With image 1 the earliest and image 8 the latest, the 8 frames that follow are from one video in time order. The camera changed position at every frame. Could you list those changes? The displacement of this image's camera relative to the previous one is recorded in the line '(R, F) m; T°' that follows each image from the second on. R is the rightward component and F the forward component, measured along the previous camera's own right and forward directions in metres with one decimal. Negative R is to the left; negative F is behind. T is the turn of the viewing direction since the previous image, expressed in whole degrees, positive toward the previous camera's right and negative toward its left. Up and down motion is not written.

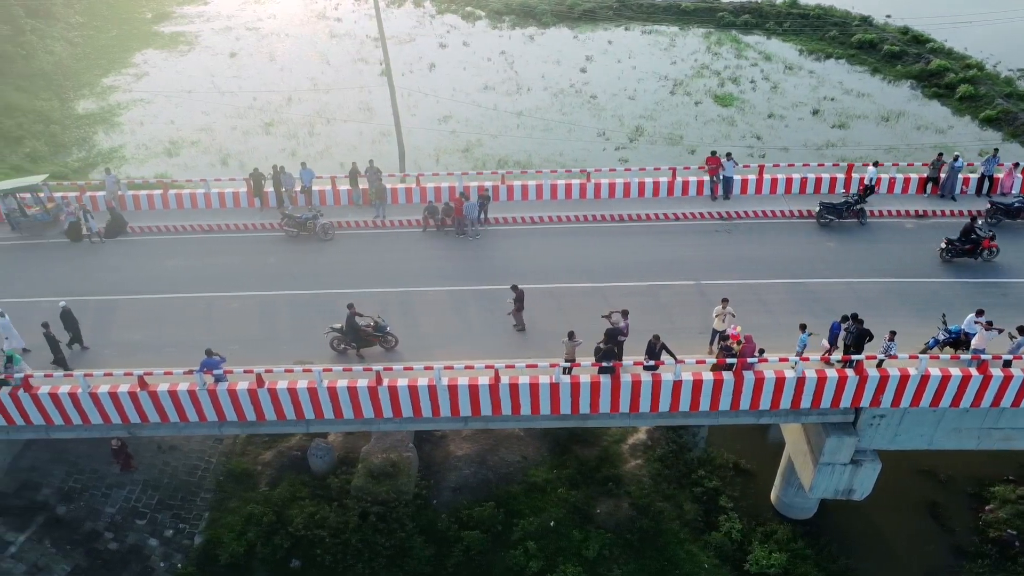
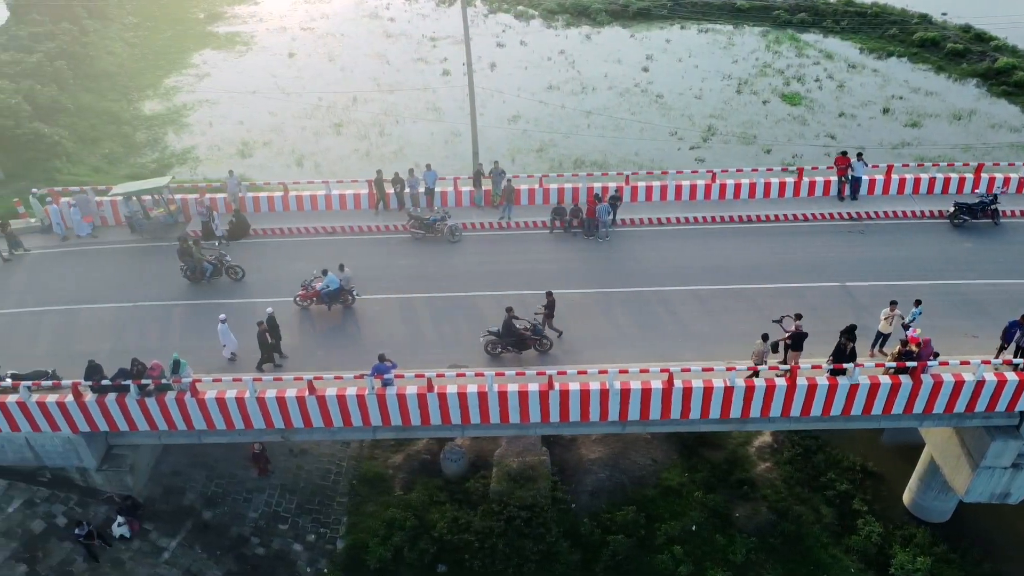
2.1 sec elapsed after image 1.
(-3.0, +0.2) m; 0°
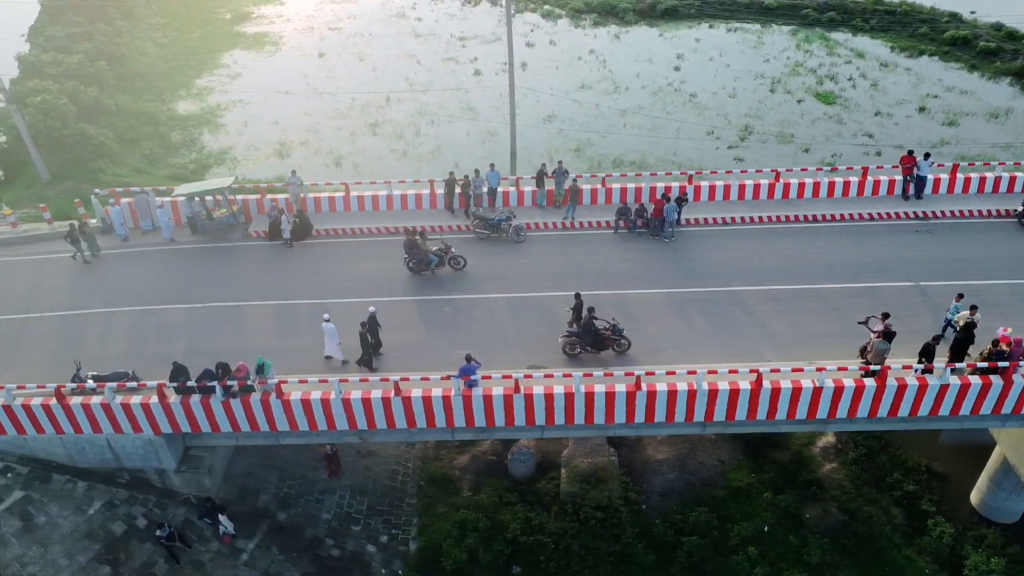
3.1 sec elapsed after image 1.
(-1.5, +0.1) m; 0°
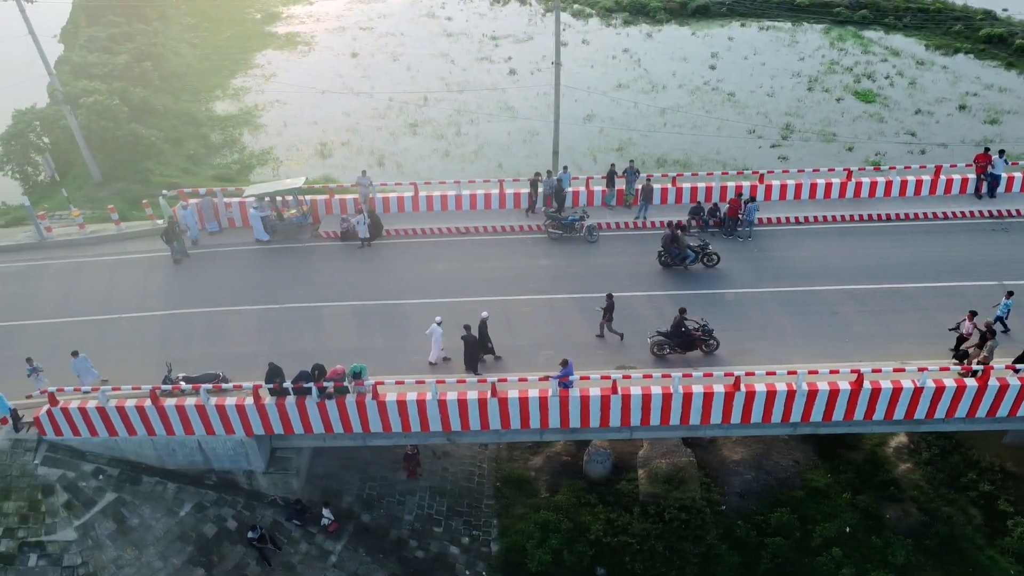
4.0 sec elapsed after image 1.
(-1.6, +0.1) m; 0°
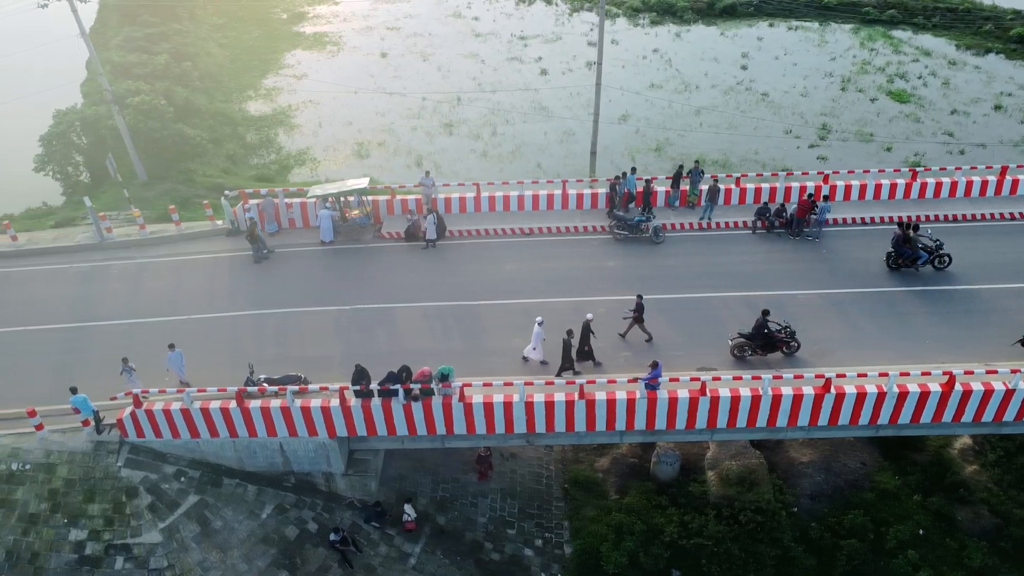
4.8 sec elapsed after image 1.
(-1.5, +0.1) m; 0°
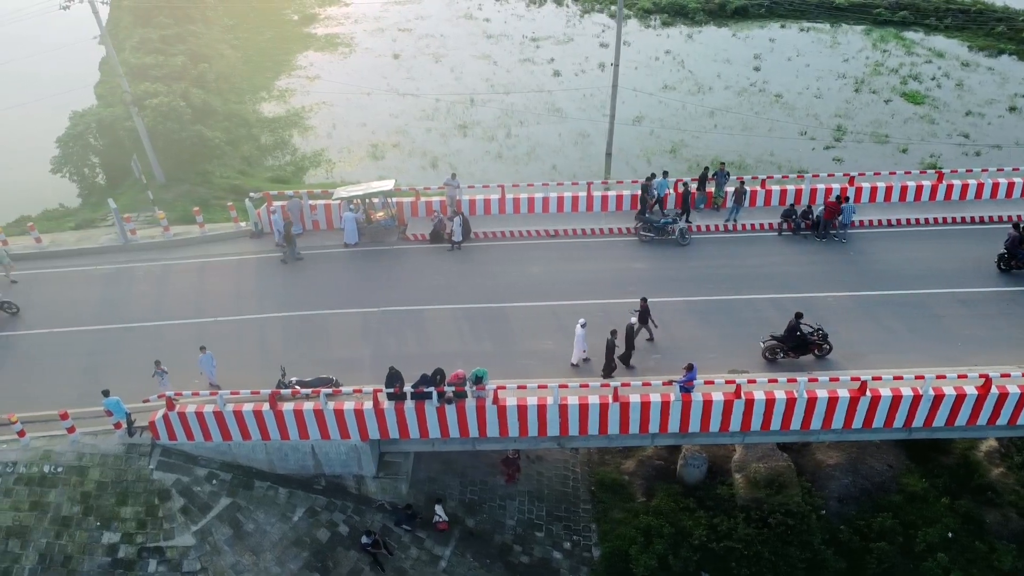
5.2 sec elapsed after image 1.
(-0.6, 0.0) m; 0°
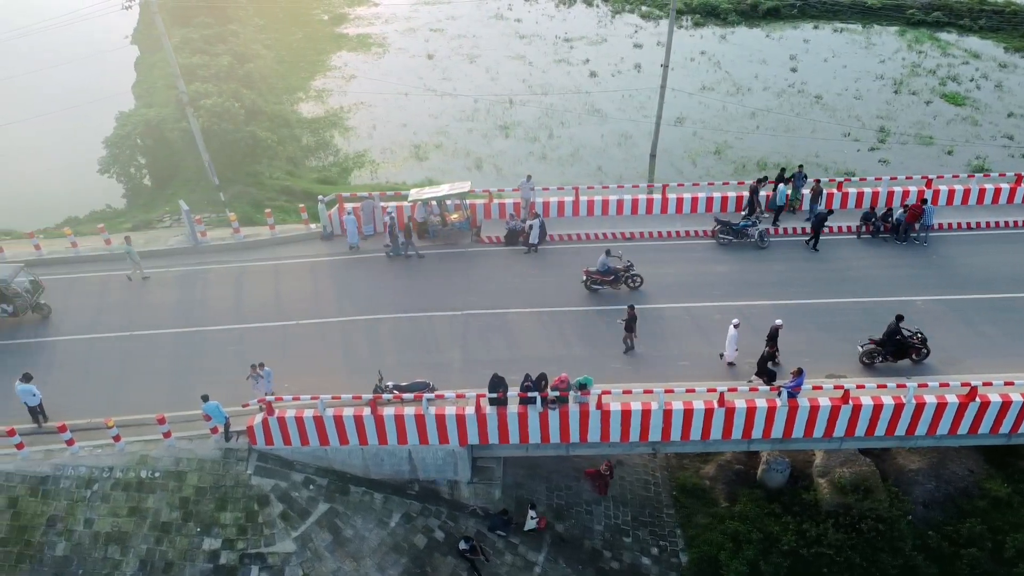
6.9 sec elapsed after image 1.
(-1.8, +0.1) m; 0°
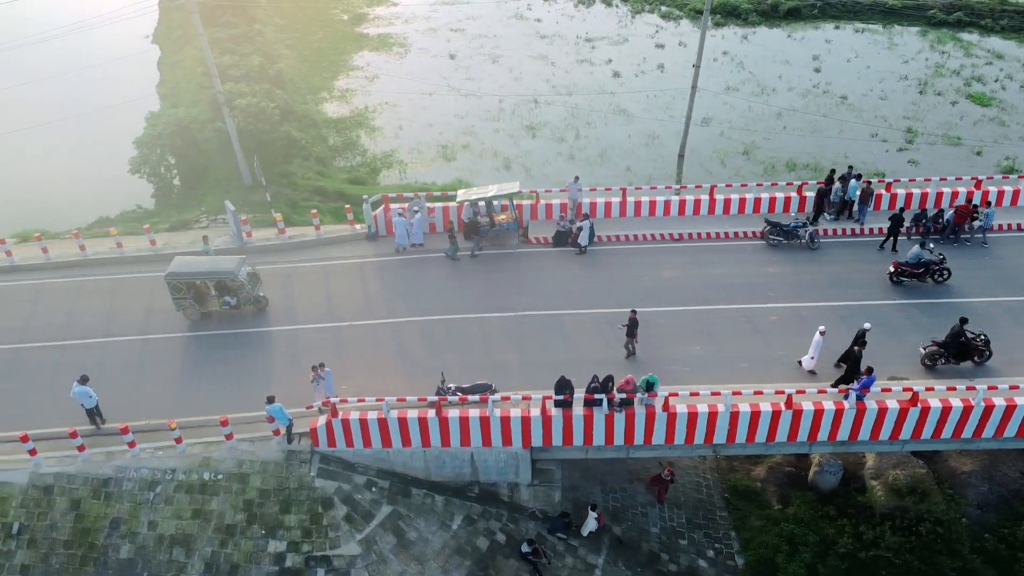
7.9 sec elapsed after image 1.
(-1.1, +0.1) m; 0°
